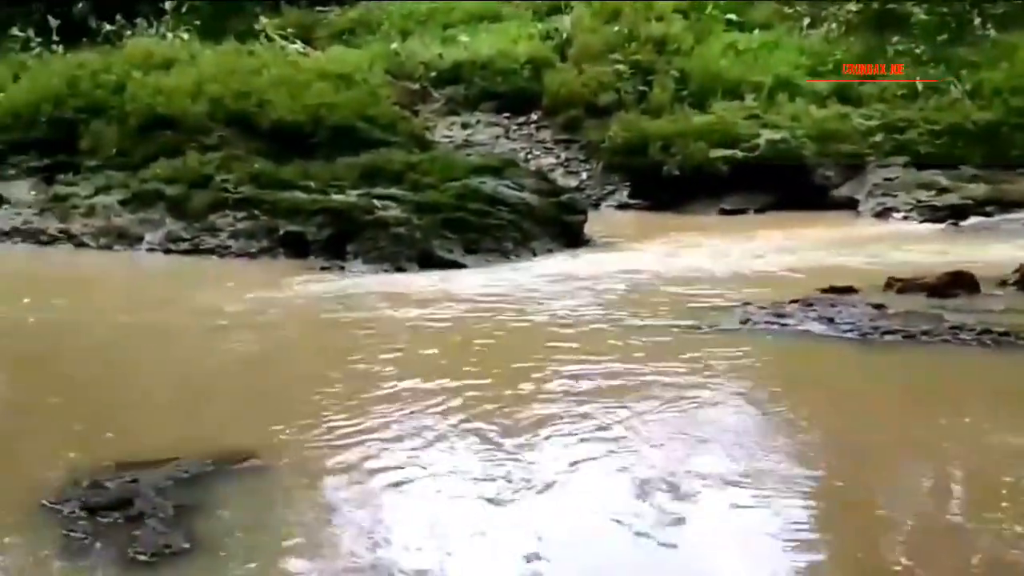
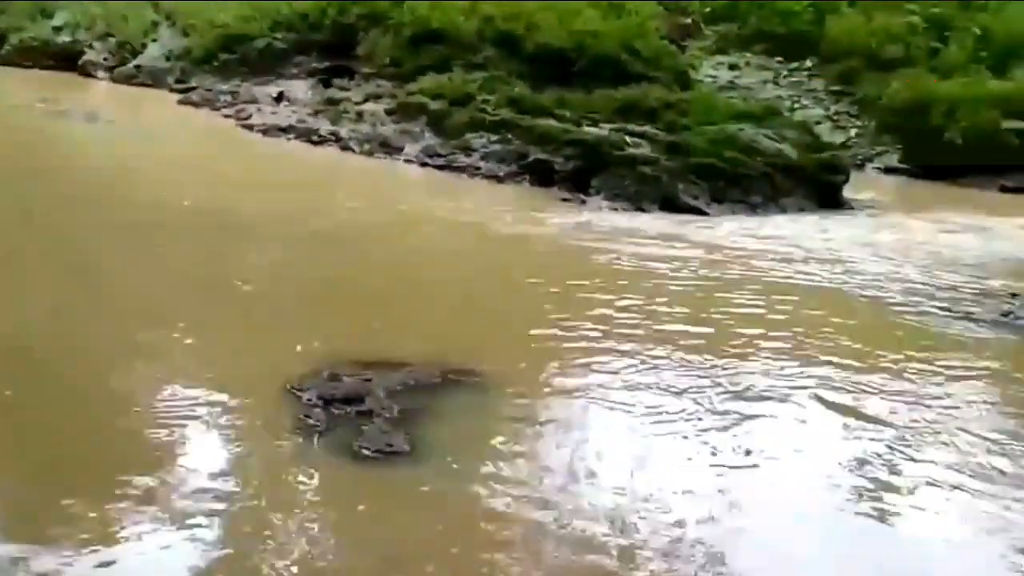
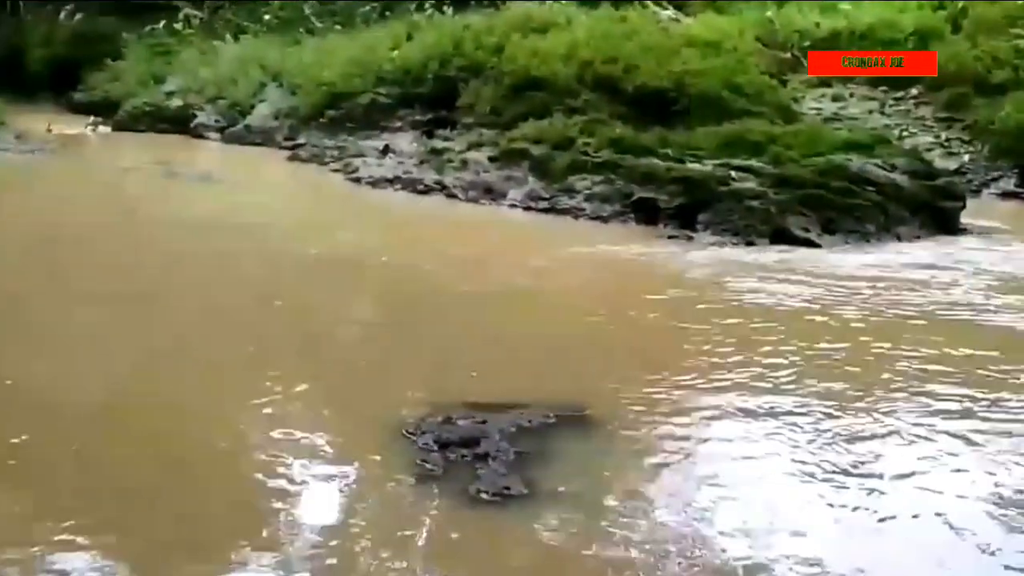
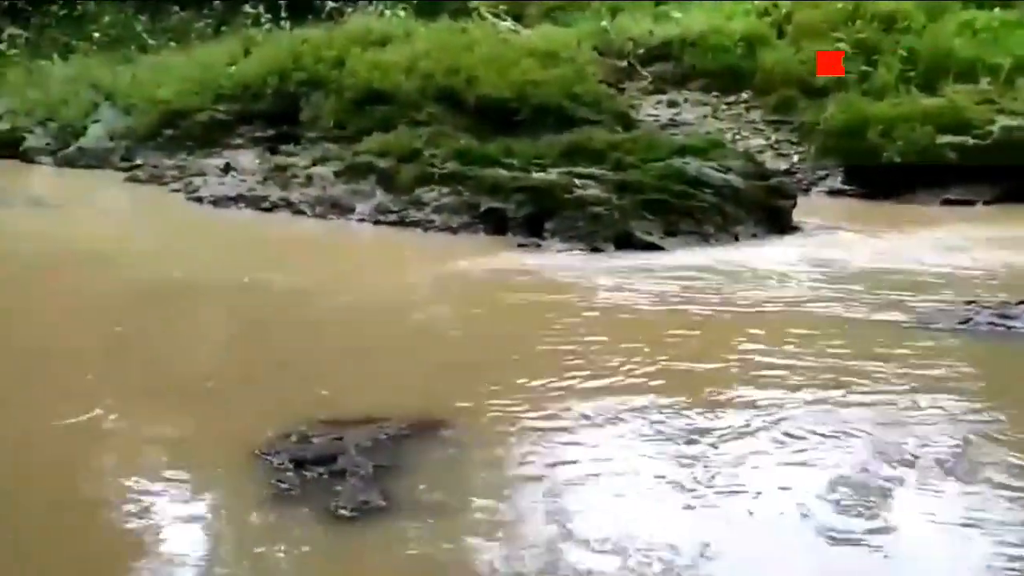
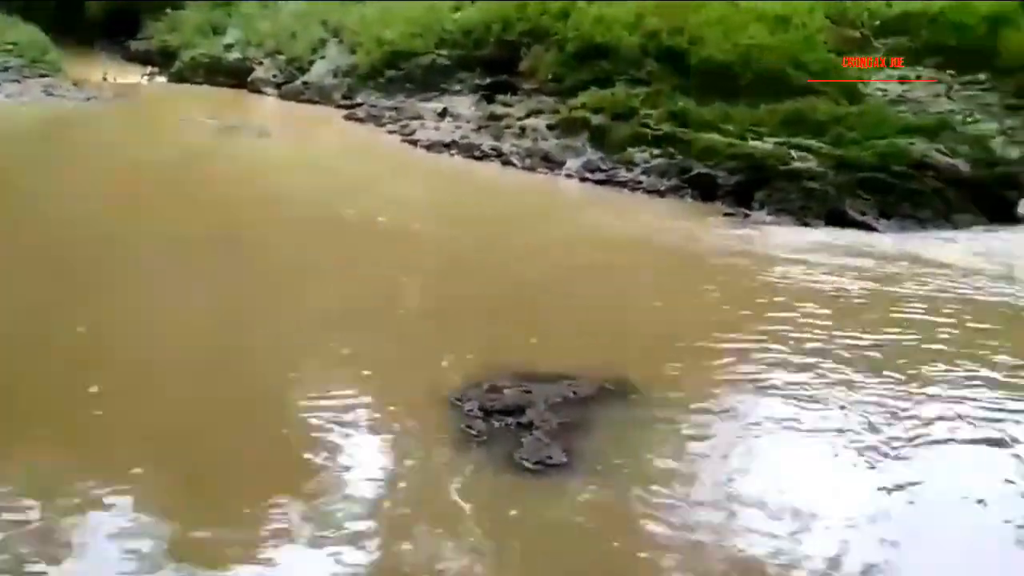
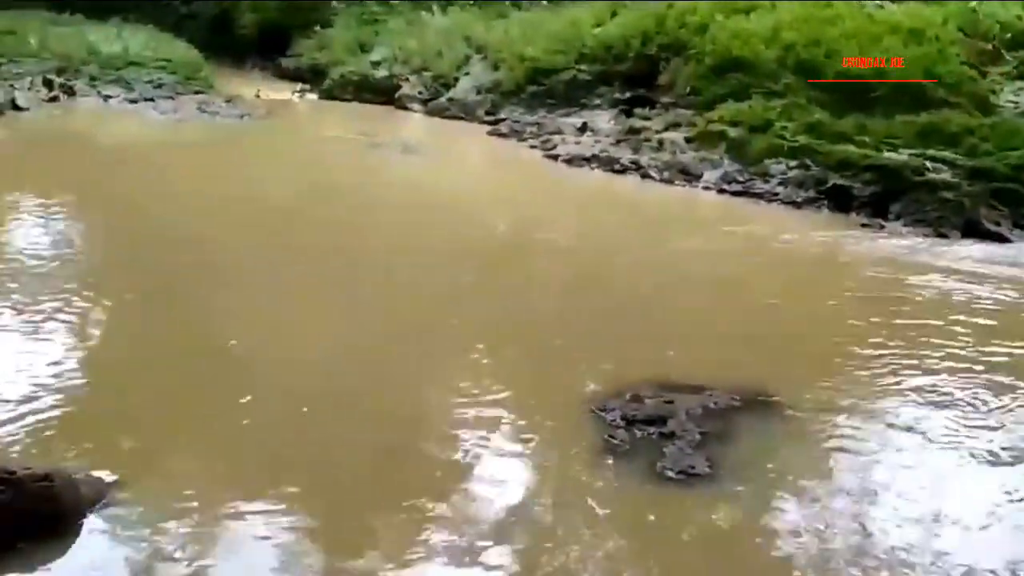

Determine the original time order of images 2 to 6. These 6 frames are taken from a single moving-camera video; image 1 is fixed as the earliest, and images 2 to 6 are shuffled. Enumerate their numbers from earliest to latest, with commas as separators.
4, 3, 6, 5, 2
